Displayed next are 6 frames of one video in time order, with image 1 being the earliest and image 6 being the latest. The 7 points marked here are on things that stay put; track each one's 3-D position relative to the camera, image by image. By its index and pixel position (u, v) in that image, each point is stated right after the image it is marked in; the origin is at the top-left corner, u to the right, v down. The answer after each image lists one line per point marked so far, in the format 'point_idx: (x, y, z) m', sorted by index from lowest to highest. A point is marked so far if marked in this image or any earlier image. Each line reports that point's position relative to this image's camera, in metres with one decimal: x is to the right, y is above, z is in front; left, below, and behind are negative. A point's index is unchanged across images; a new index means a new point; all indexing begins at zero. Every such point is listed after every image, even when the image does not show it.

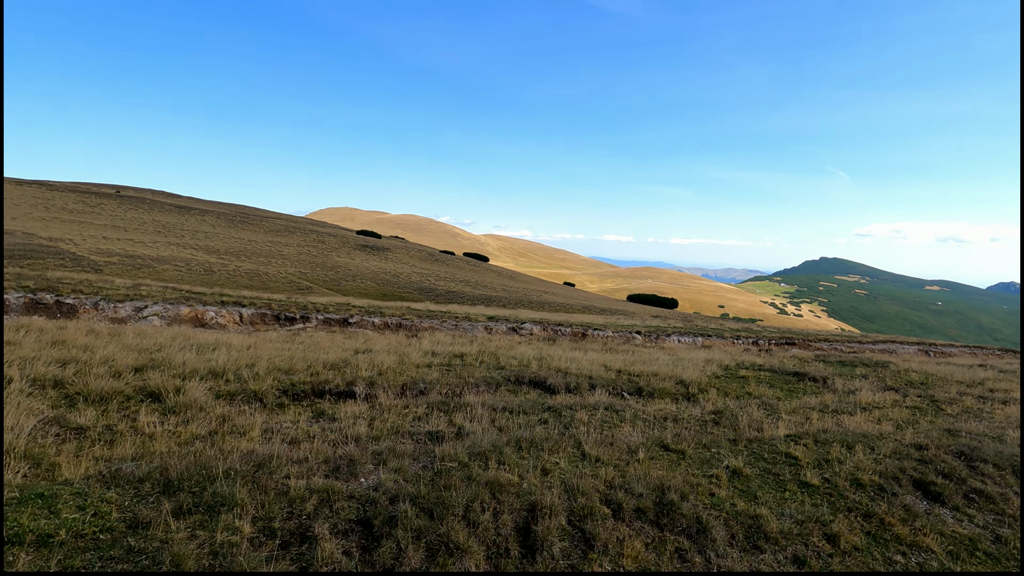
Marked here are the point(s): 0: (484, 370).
0: (-0.5, -1.5, +9.9) m
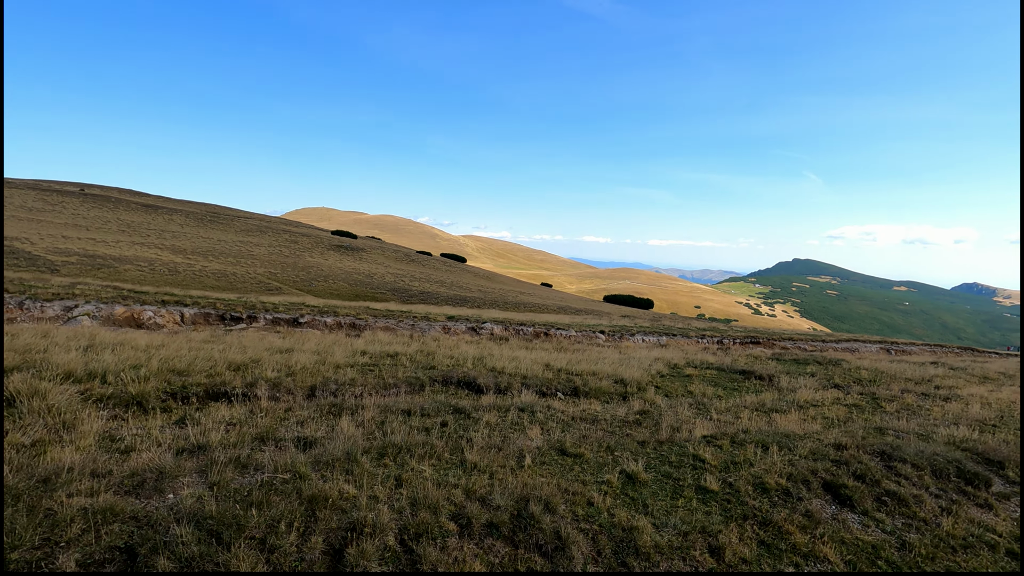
0: (-1.8, -1.5, +9.4) m
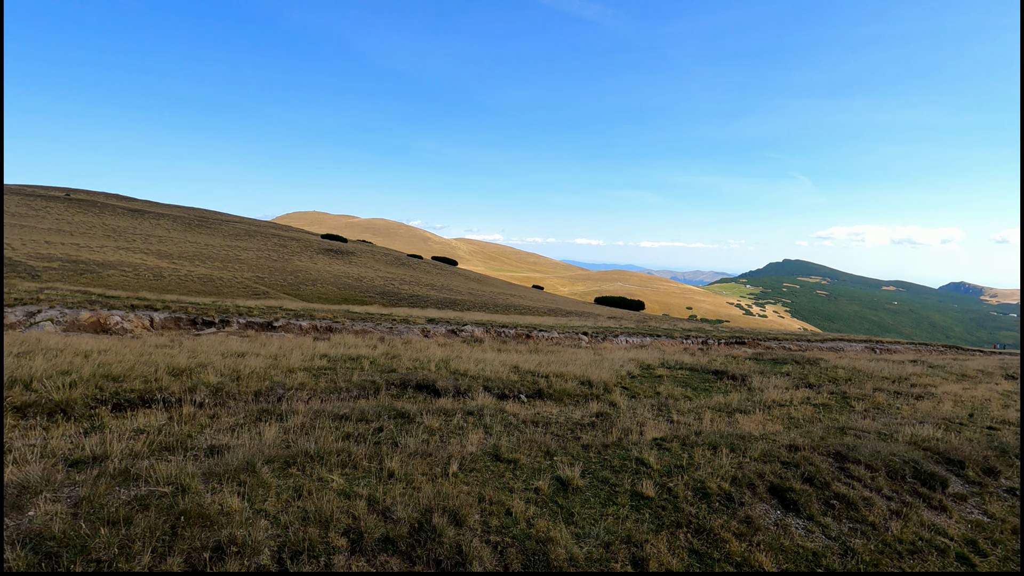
0: (-2.5, -1.5, +9.2) m
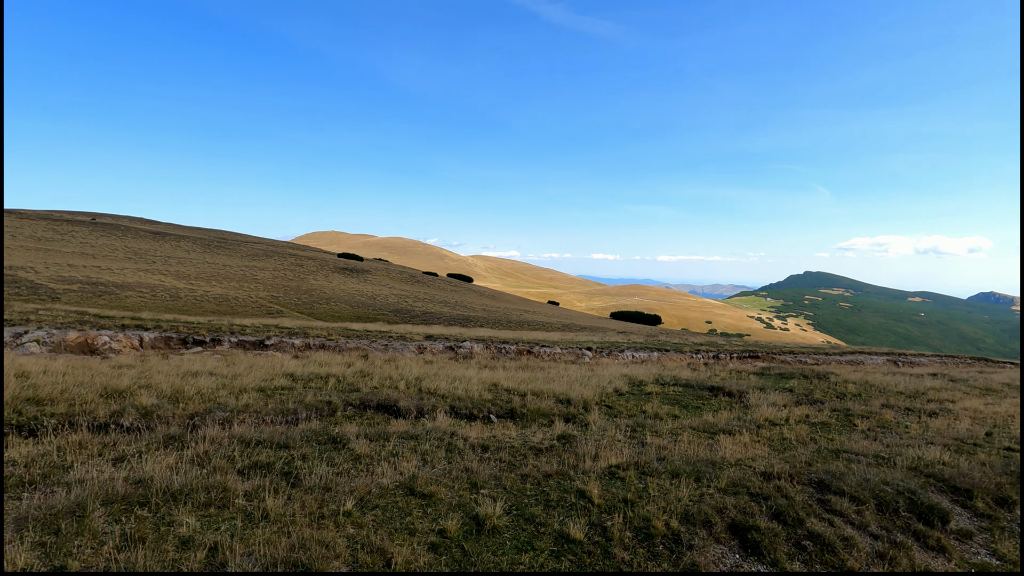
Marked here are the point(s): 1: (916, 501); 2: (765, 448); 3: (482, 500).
0: (-3.0, -1.7, +8.6) m
1: (+3.7, -2.0, +4.9) m
2: (+3.2, -2.0, +6.7) m
3: (-0.2, -1.6, +4.1) m
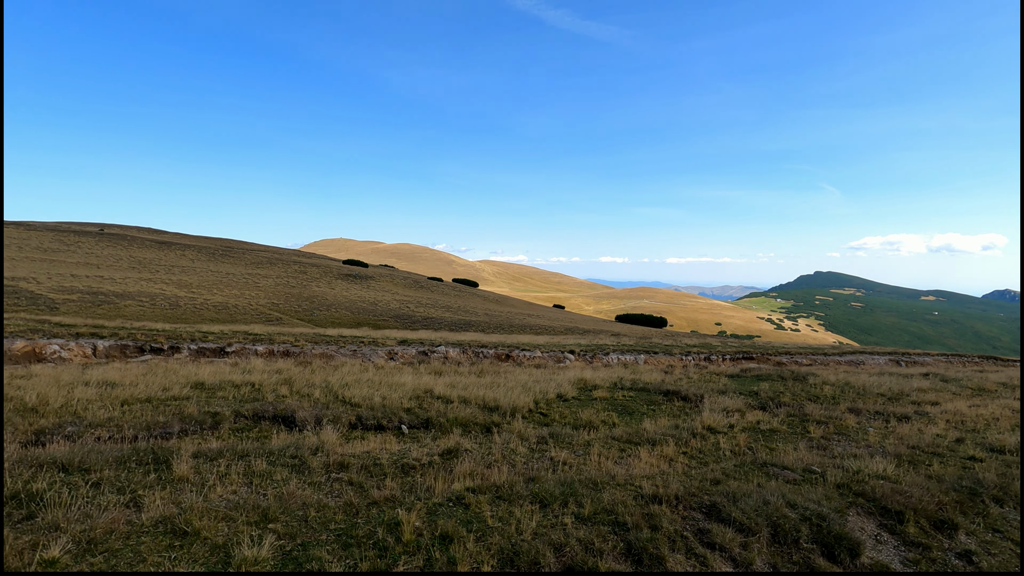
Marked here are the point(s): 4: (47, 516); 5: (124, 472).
0: (-4.2, -1.7, +7.9) m
1: (+2.4, -1.8, +4.1) m
2: (+1.9, -1.9, +5.9) m
3: (-1.6, -1.6, +3.3) m
4: (-2.9, -1.4, +3.4) m
5: (-3.2, -1.5, +4.4) m
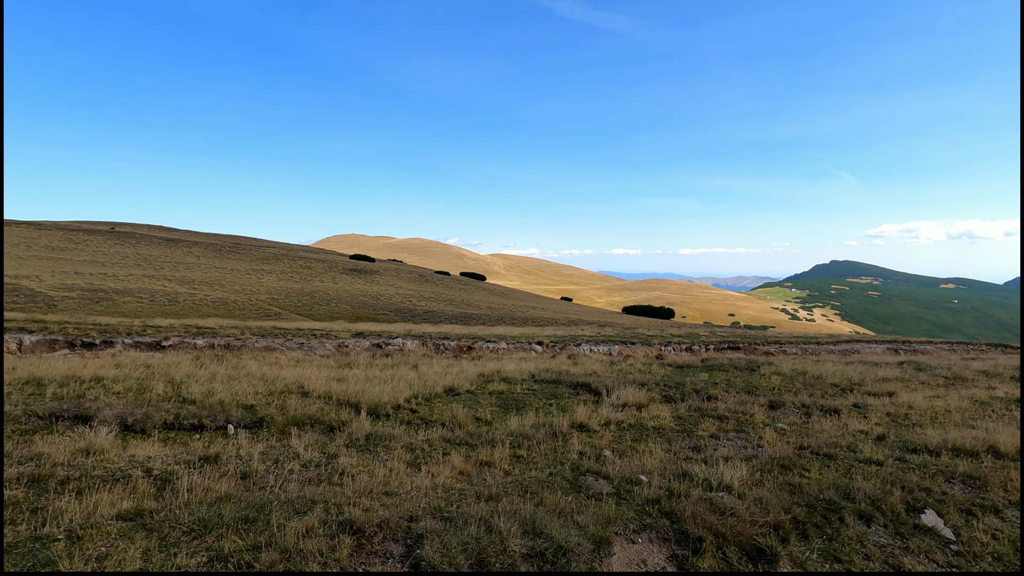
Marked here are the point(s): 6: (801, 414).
0: (-6.3, -1.5, +7.0) m
1: (+0.3, -1.6, +3.0) m
2: (-0.2, -1.6, +4.8) m
3: (-3.7, -1.4, +2.4) m
4: (-5.0, -1.3, +2.4) m
5: (-5.3, -1.3, +3.5) m
6: (+4.5, -1.9, +8.2) m
